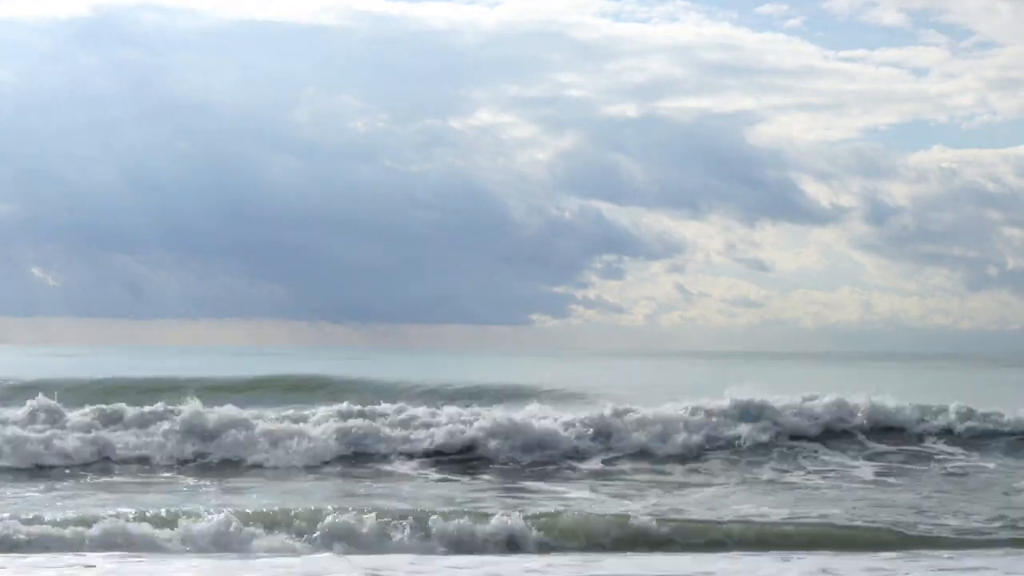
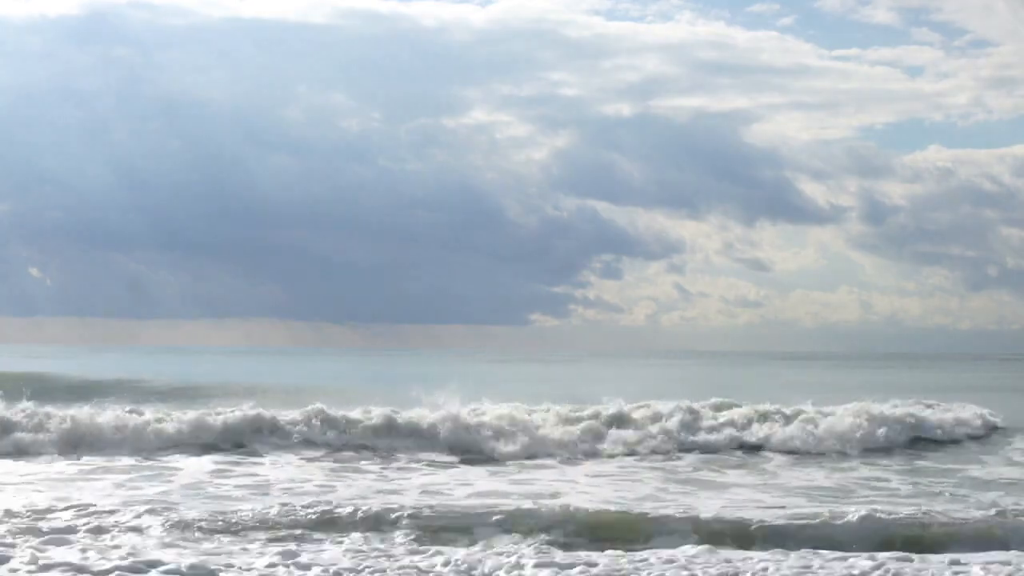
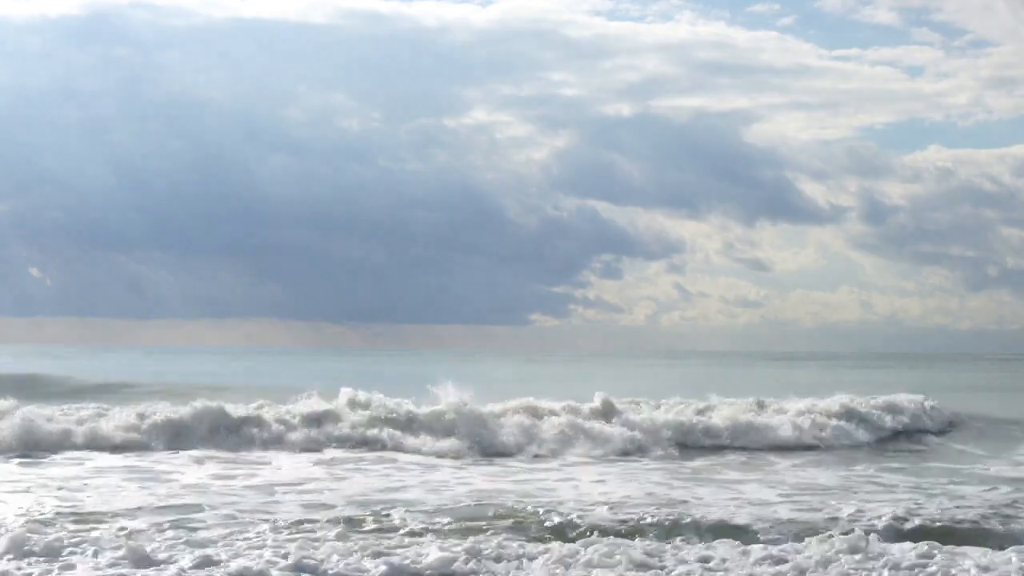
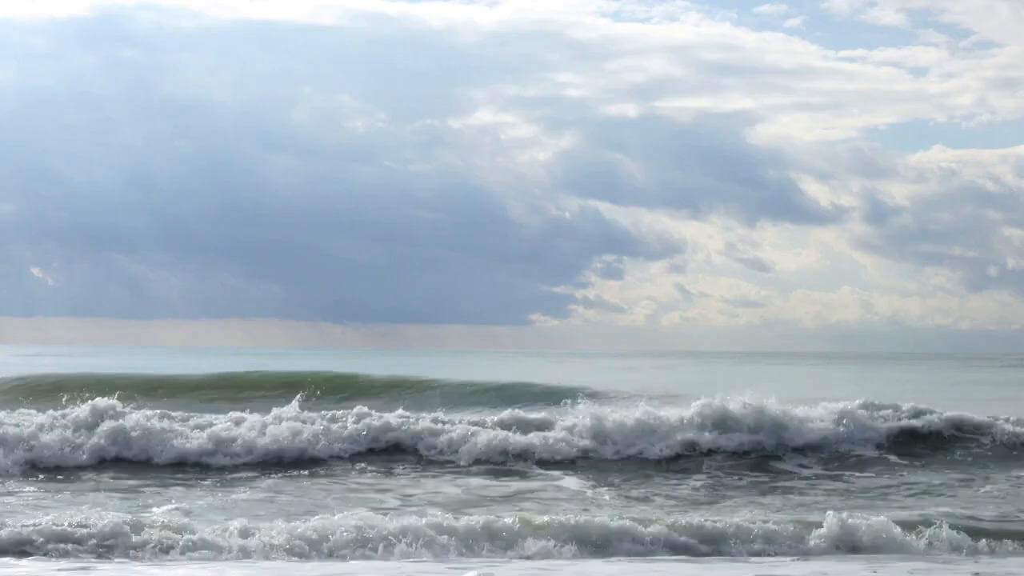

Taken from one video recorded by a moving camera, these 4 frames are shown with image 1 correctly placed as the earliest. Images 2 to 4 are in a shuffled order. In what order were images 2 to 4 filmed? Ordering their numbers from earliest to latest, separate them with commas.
4, 3, 2
